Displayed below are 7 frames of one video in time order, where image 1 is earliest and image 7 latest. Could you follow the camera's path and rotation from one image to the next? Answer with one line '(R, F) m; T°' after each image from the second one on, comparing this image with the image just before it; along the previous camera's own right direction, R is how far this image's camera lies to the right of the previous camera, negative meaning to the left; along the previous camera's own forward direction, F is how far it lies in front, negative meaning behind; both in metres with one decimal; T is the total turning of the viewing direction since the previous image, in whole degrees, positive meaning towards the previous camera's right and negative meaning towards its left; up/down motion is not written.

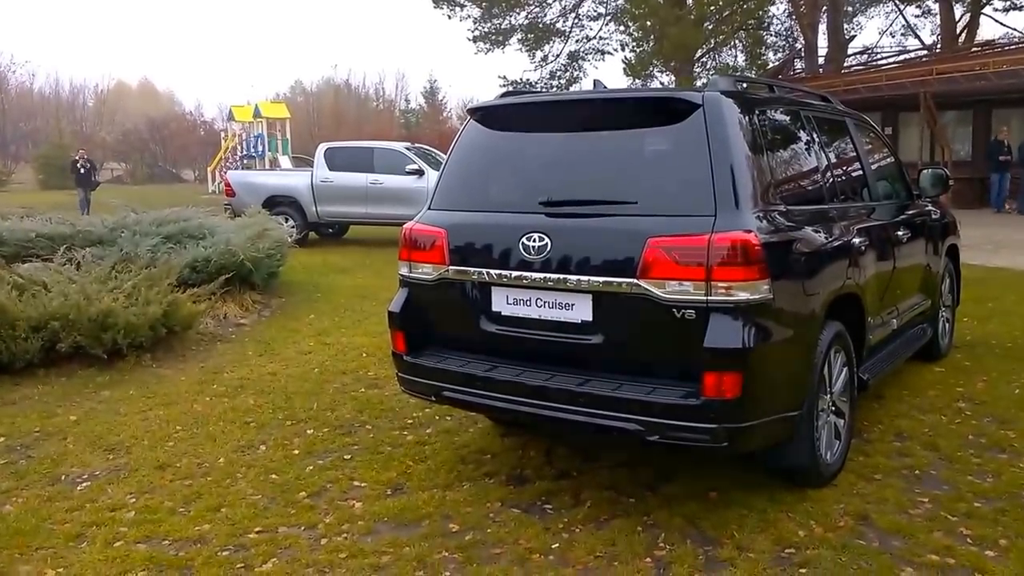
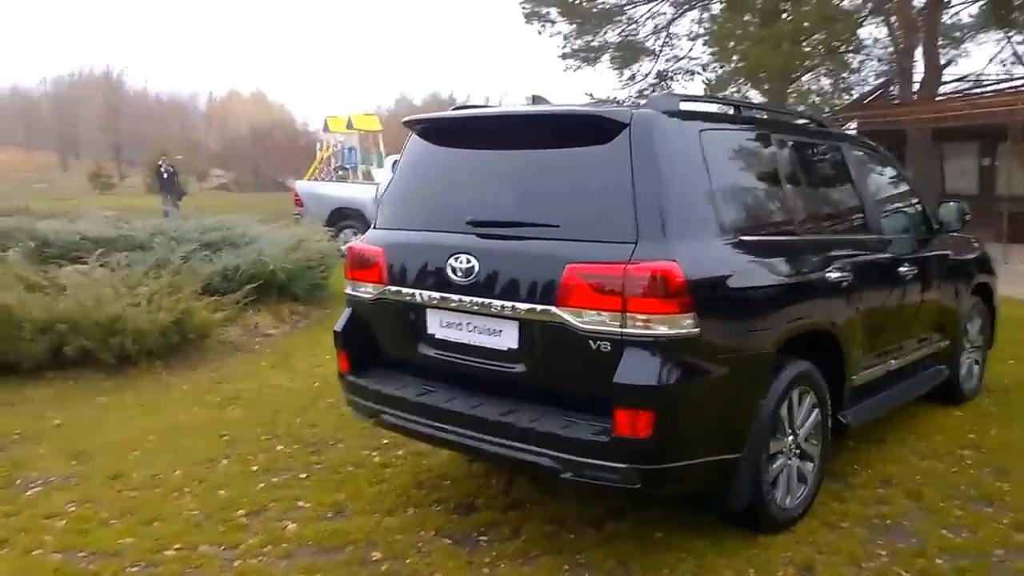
(+0.5, +0.2) m; -5°
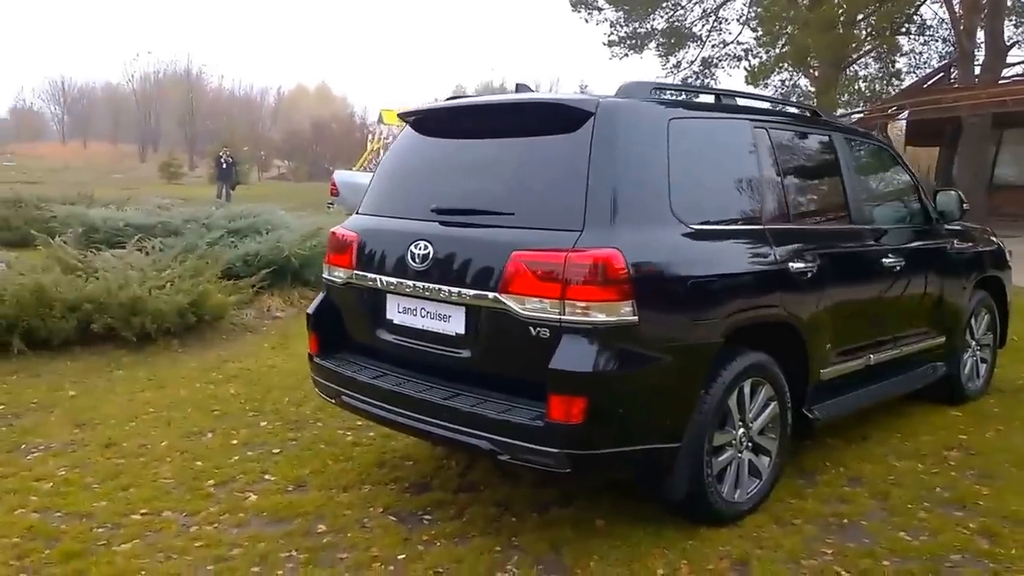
(+0.4, -0.1) m; -3°
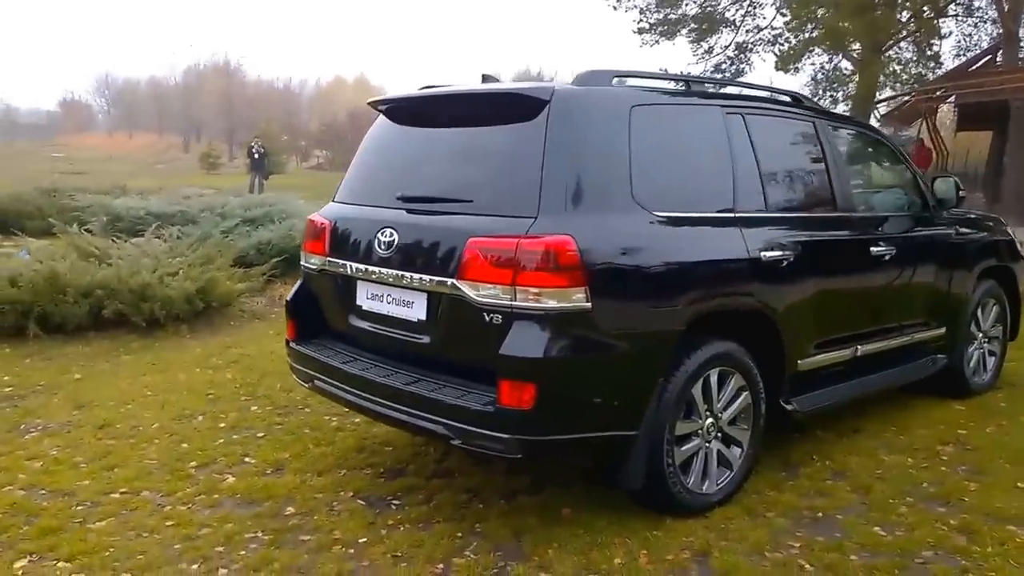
(+0.2, 0.0) m; -2°
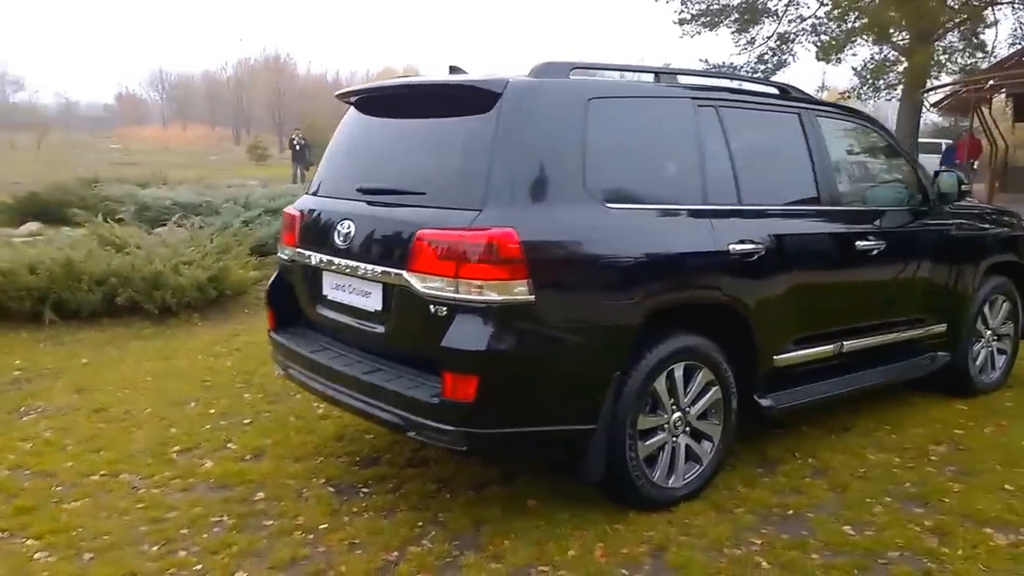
(+0.2, 0.0) m; -2°
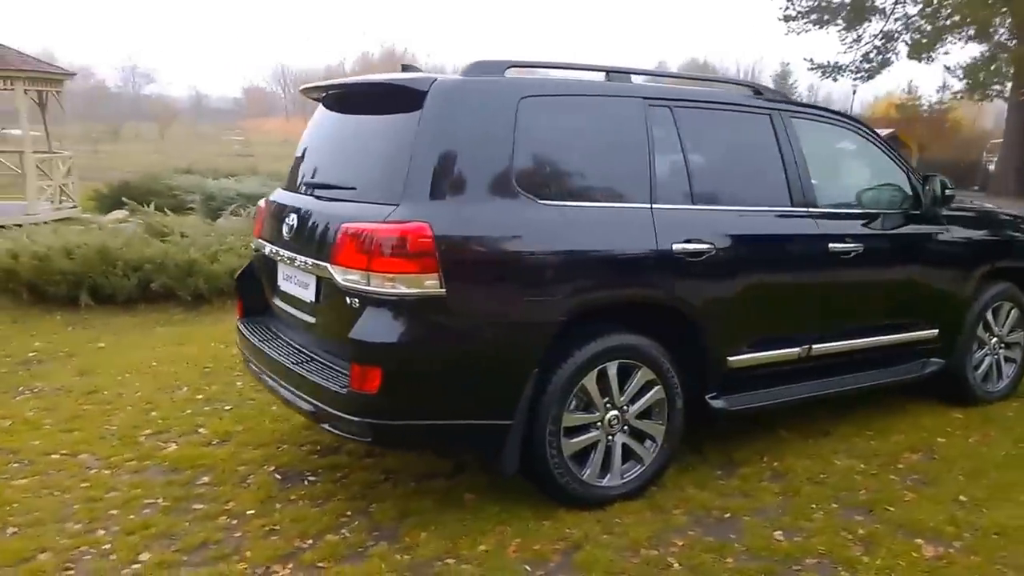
(+0.5, 0.0) m; -5°
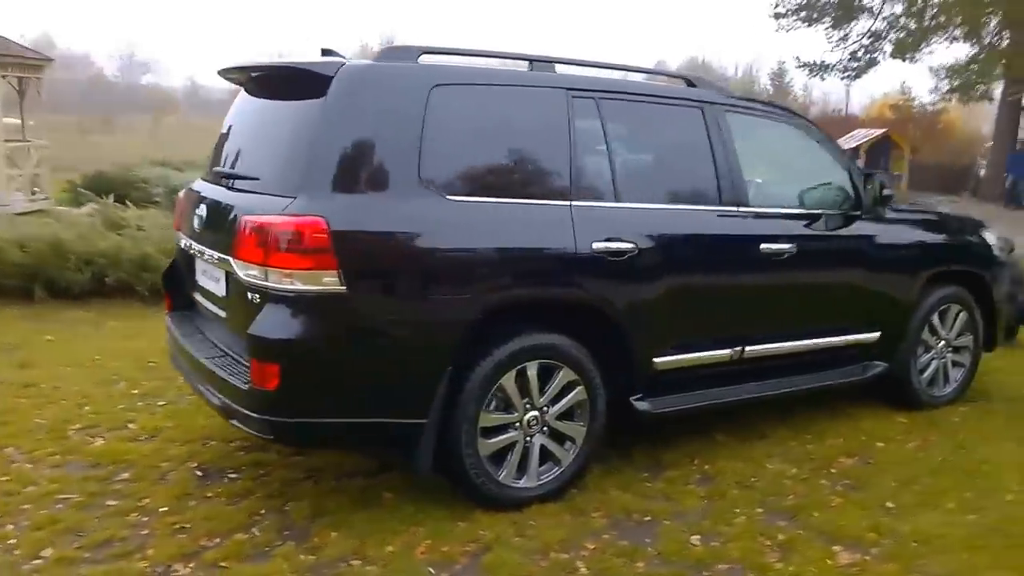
(+0.2, 0.0) m; 0°
